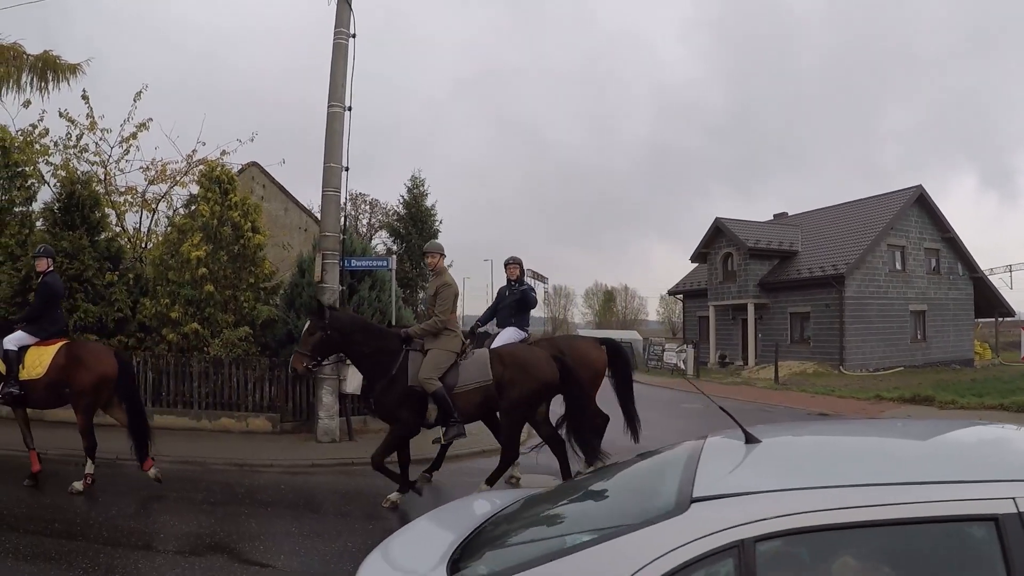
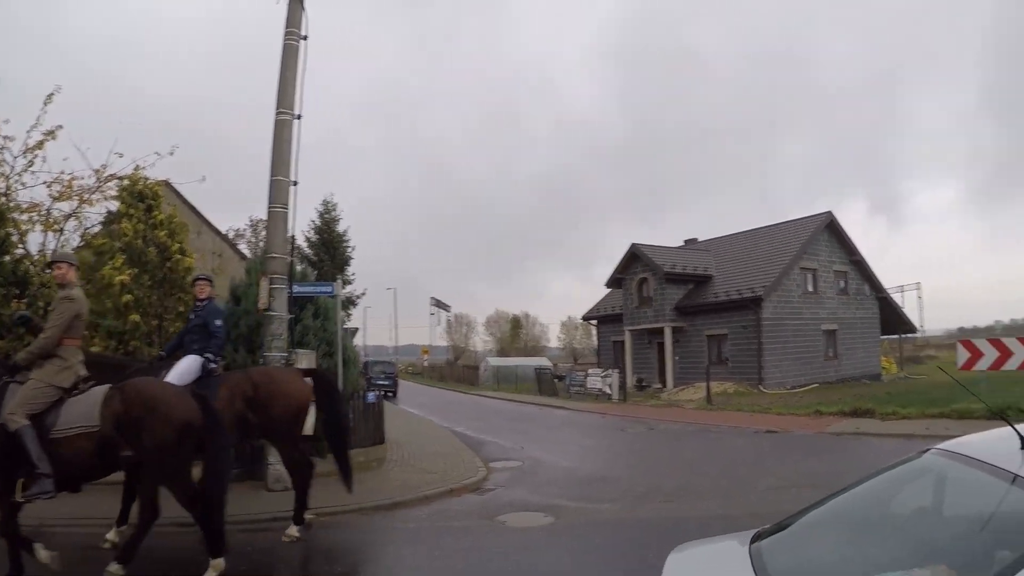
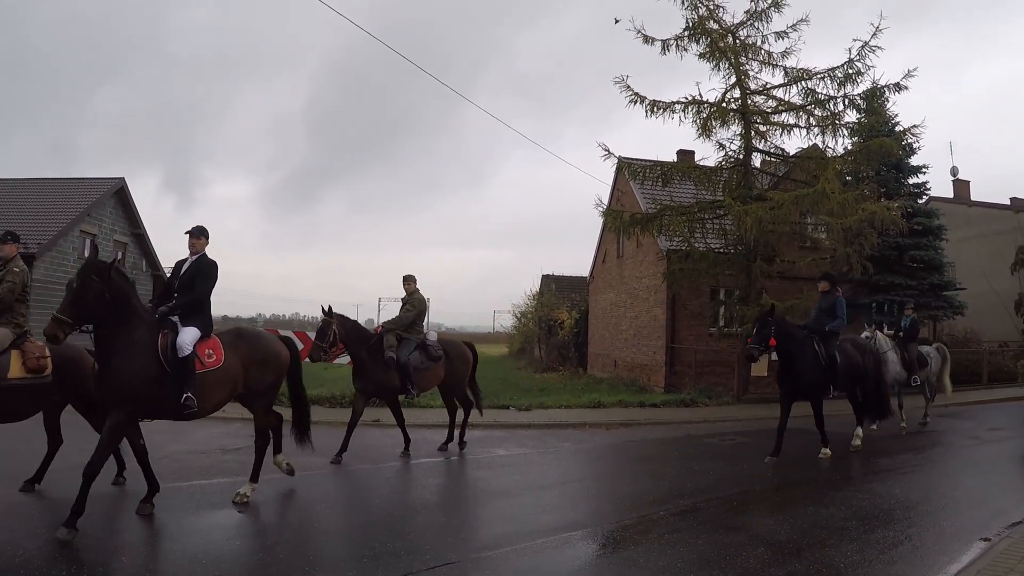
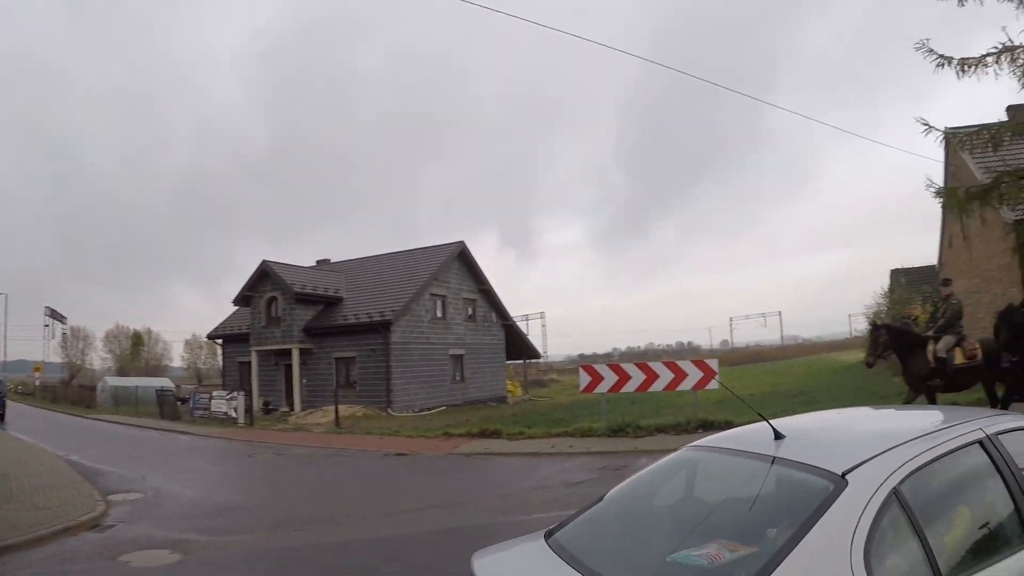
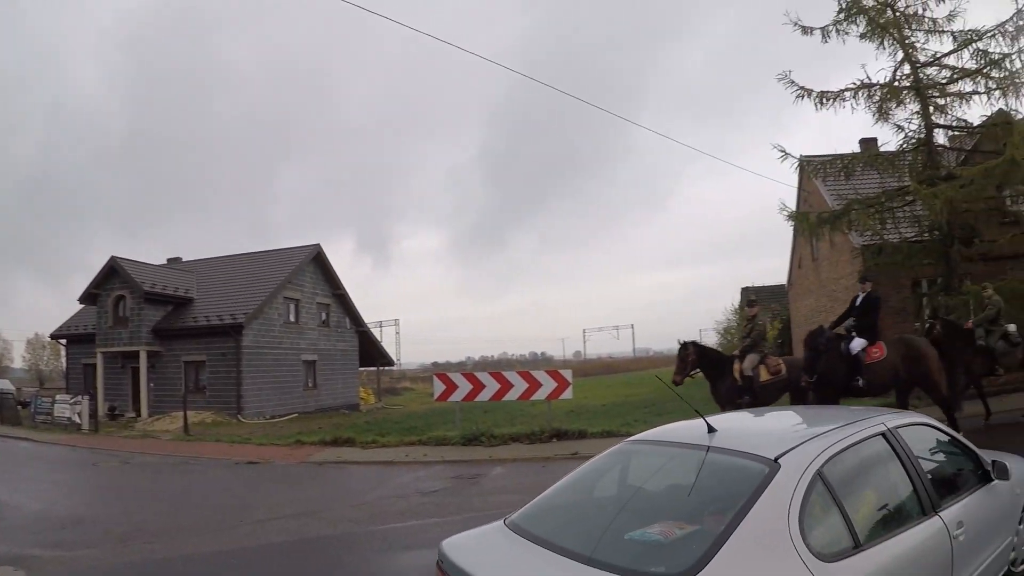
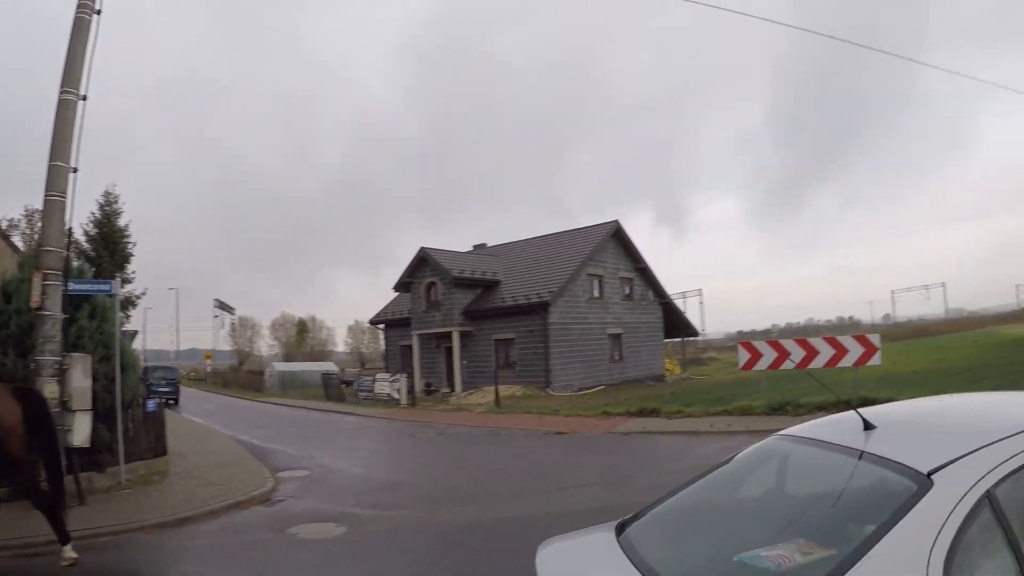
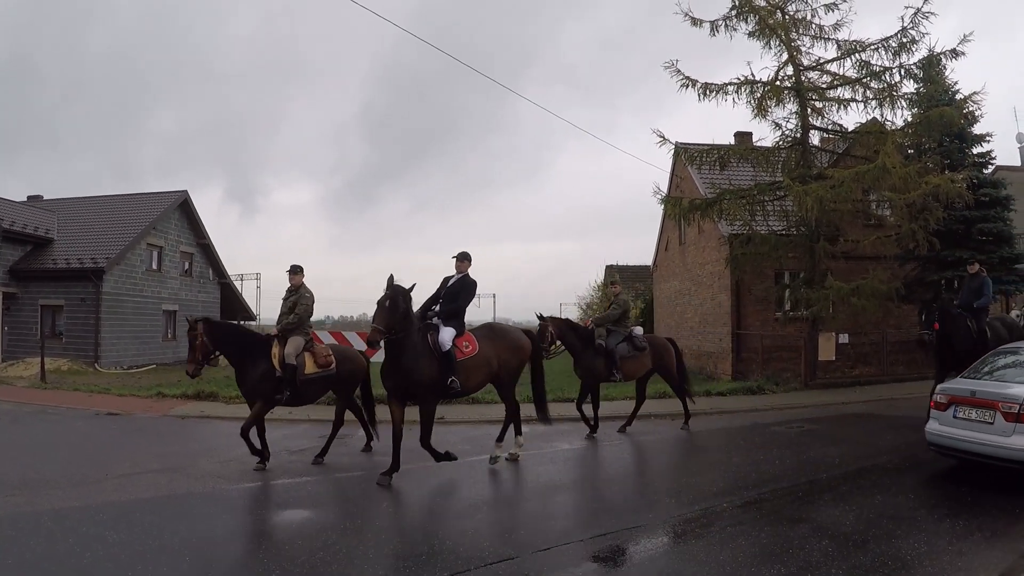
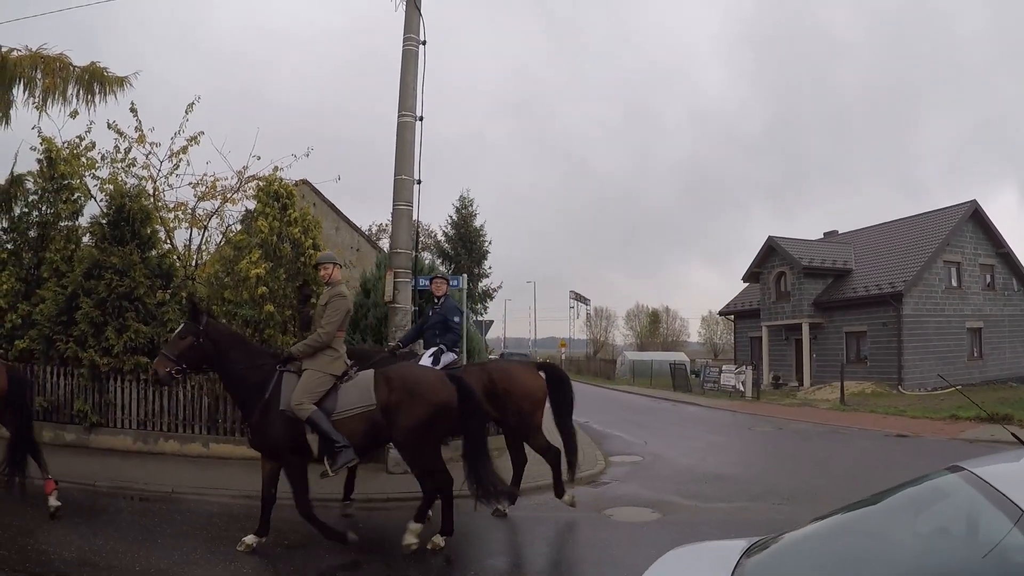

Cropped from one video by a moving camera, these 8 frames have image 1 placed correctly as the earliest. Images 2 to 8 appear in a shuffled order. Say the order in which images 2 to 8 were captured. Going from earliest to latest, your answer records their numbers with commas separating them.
8, 2, 6, 4, 5, 7, 3
